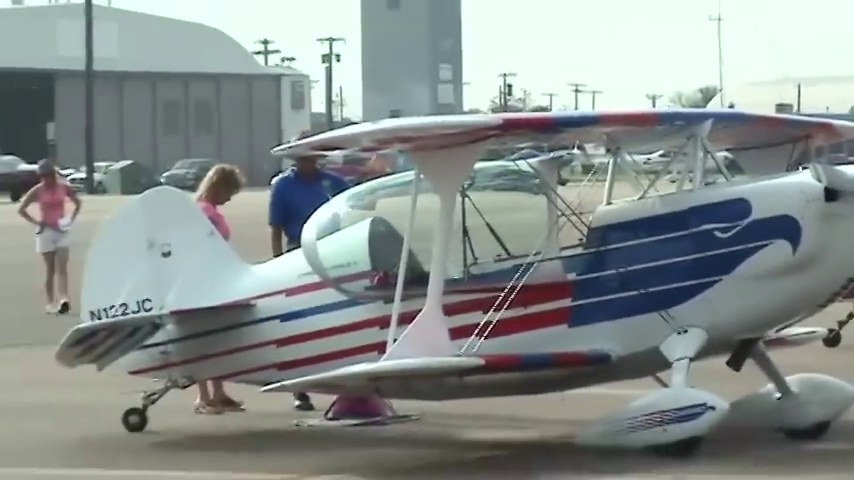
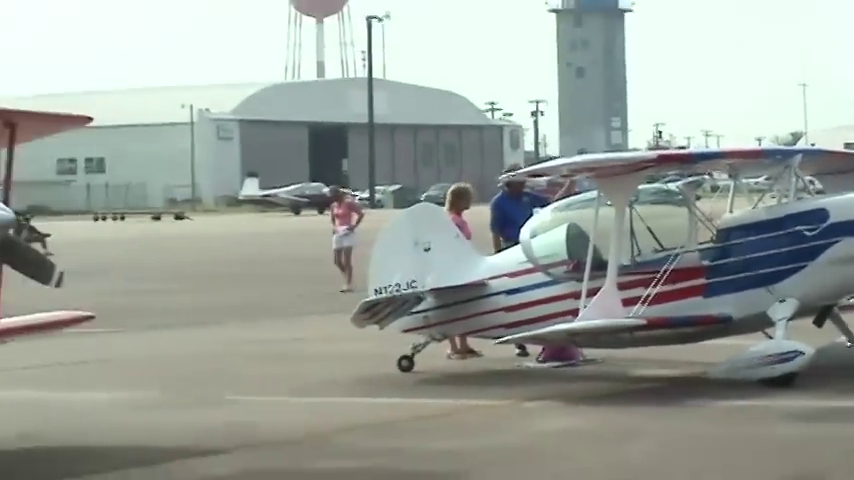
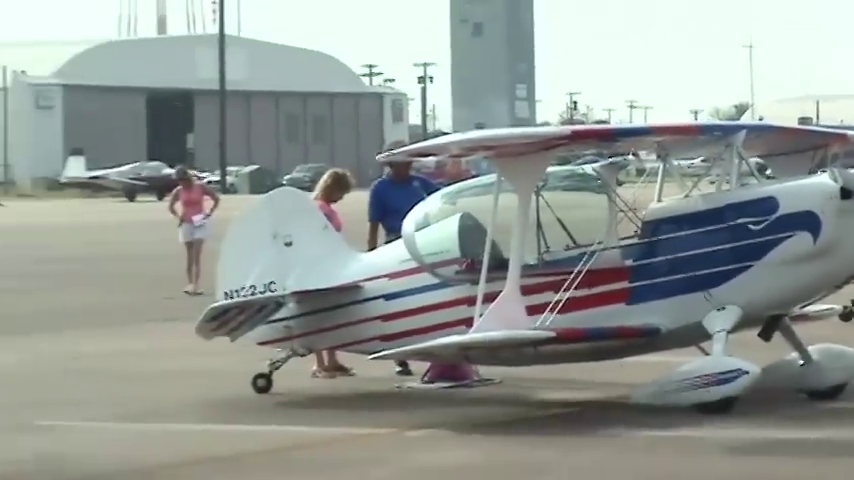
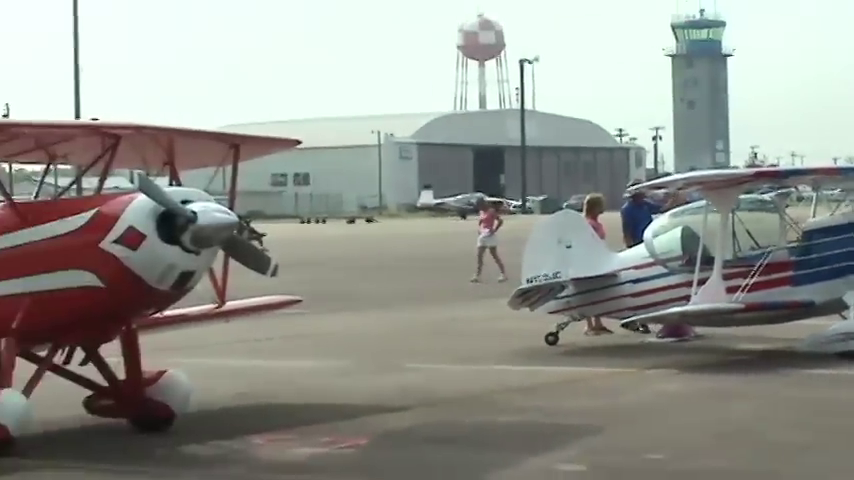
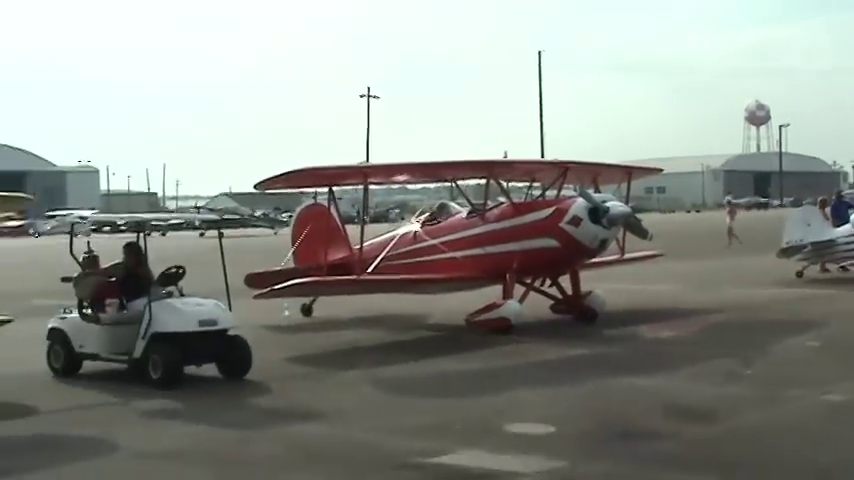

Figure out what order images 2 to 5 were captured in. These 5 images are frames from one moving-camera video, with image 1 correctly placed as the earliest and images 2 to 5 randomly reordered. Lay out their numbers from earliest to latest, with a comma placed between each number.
3, 2, 4, 5
